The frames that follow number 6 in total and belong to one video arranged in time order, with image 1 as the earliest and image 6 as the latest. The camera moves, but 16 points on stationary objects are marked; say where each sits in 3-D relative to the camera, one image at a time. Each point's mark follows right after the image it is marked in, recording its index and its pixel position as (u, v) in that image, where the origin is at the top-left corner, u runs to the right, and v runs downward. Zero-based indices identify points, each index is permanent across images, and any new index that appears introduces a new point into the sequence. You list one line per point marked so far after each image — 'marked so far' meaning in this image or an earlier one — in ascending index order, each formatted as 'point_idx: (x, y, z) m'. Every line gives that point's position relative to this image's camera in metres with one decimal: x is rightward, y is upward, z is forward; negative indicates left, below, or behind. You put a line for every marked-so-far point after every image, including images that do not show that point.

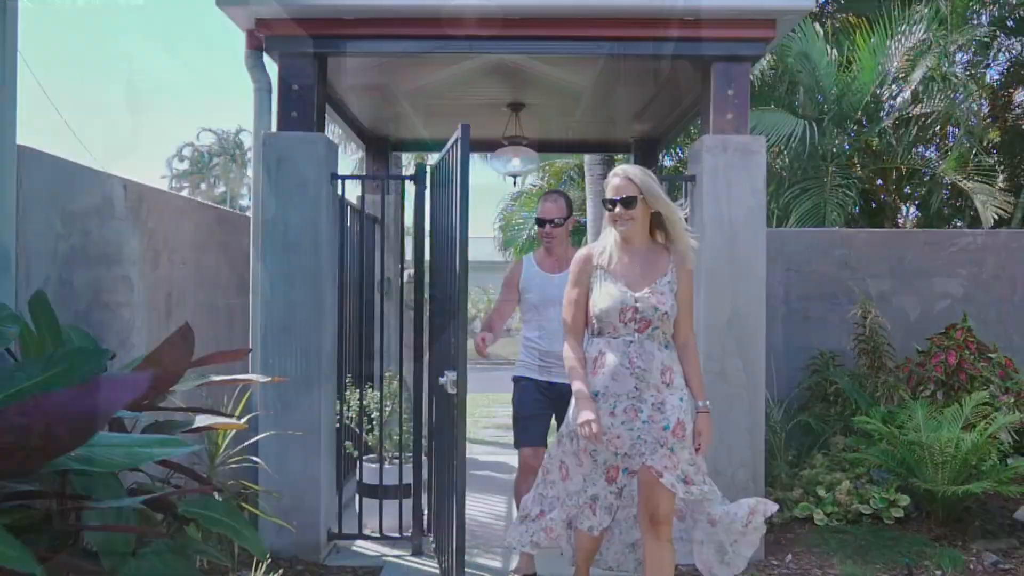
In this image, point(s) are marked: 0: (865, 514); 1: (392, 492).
0: (+1.7, -1.1, +4.2) m
1: (-0.6, -1.0, +4.2) m
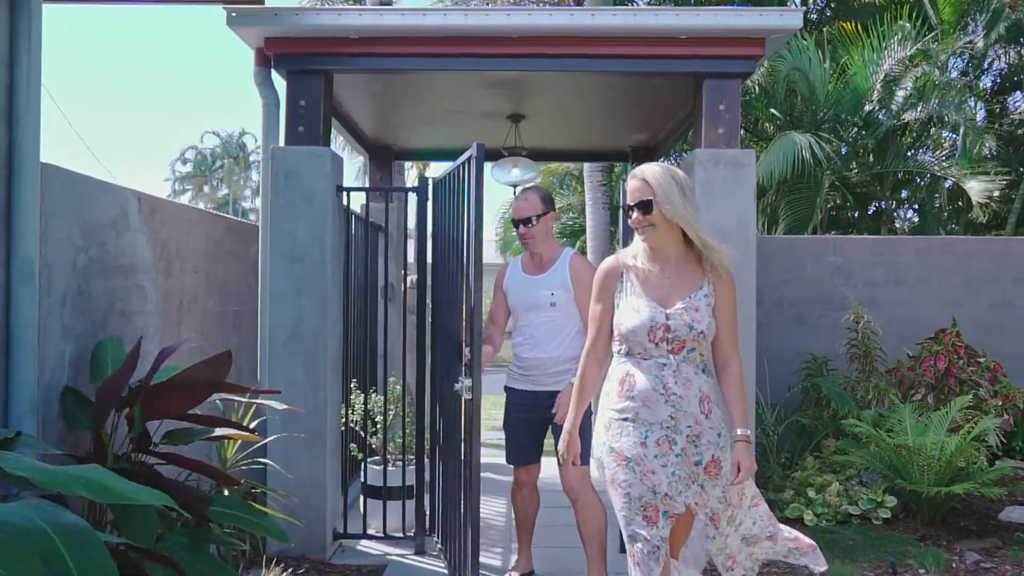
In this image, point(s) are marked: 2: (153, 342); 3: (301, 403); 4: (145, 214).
0: (+1.7, -1.1, +4.4) m
1: (-0.6, -1.0, +4.3) m
2: (-1.7, -0.2, +4.0) m
3: (-1.0, -0.5, +3.9) m
4: (-1.7, +0.3, +4.0) m
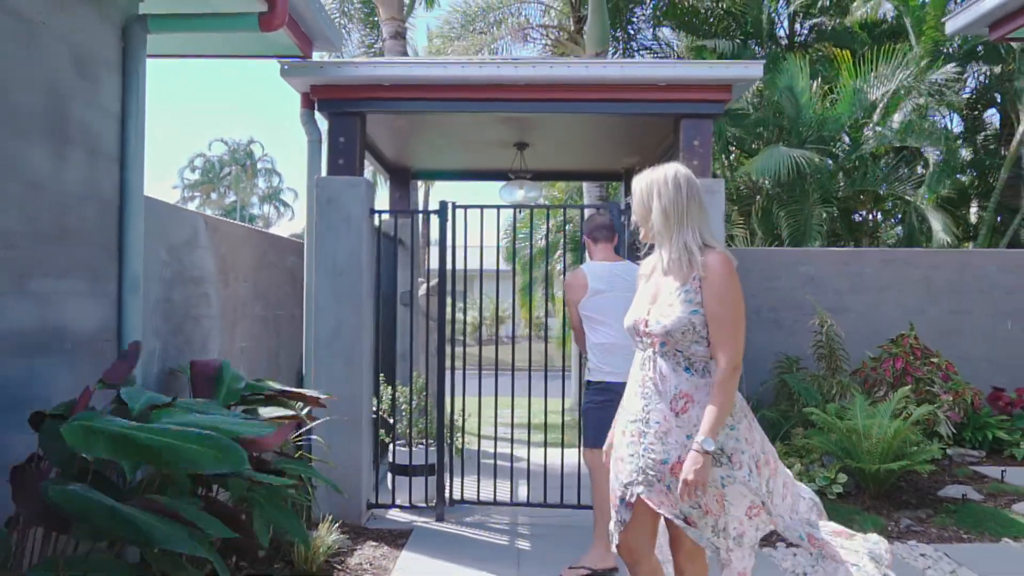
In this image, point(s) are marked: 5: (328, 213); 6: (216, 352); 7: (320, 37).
0: (+1.8, -1.2, +5.1) m
1: (-0.5, -1.1, +5.0) m
2: (-1.6, -0.3, +4.8) m
3: (-0.9, -0.6, +4.7) m
4: (-1.6, +0.3, +4.7) m
5: (-1.0, +0.4, +4.7) m
6: (-1.6, -0.3, +4.7) m
7: (-1.0, +1.3, +4.5) m
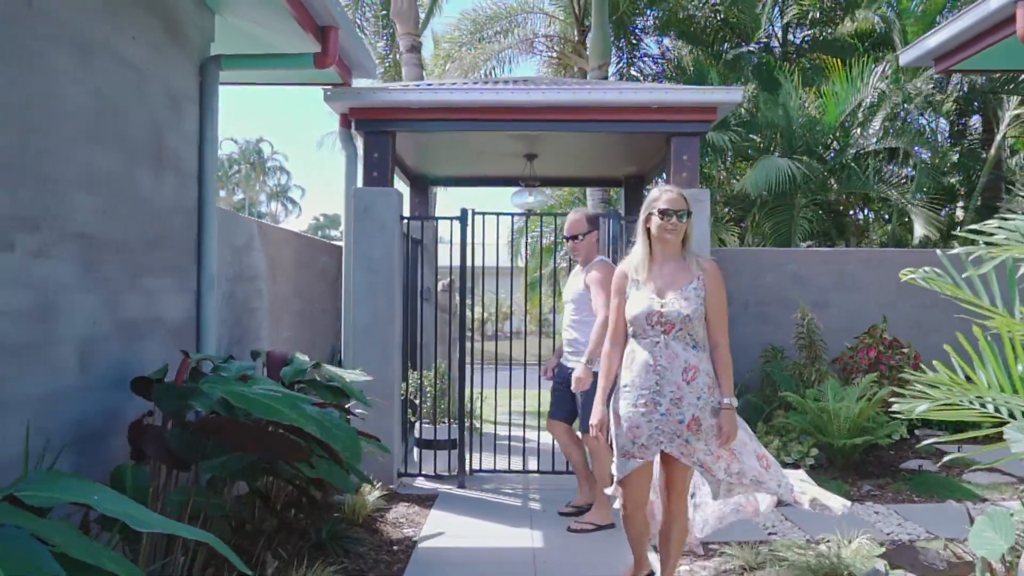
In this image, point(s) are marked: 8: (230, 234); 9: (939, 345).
0: (+1.8, -1.2, +5.8) m
1: (-0.5, -1.0, +5.7) m
2: (-1.5, -0.3, +5.5) m
3: (-0.8, -0.5, +5.4) m
4: (-1.6, +0.3, +5.4) m
5: (-0.9, +0.4, +5.4) m
6: (-1.6, -0.3, +5.4) m
7: (-0.9, +1.3, +5.2) m
8: (-1.6, +0.3, +4.8) m
9: (+3.8, -0.5, +7.7) m
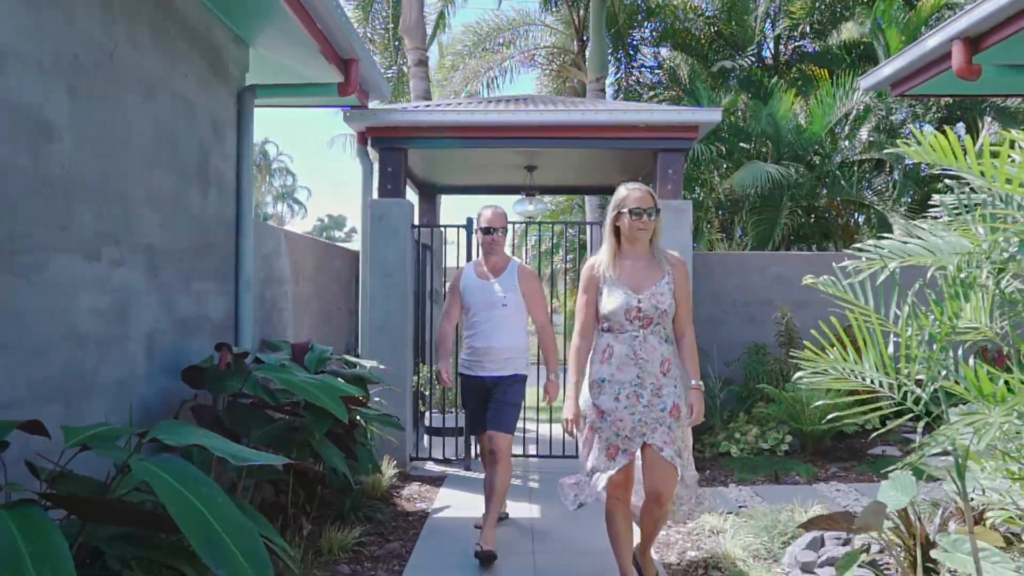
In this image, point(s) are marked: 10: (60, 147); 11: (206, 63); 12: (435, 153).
0: (+1.8, -1.2, +6.3) m
1: (-0.4, -1.0, +6.3) m
2: (-1.5, -0.3, +6.0) m
3: (-0.8, -0.6, +5.9) m
4: (-1.6, +0.3, +6.0) m
5: (-0.9, +0.4, +5.9) m
6: (-1.5, -0.3, +6.0) m
7: (-0.9, +1.3, +5.8) m
8: (-1.6, +0.3, +5.4) m
9: (+3.8, -0.5, +8.3) m
10: (-1.6, +0.5, +3.0) m
11: (-1.6, +1.1, +4.4) m
12: (-0.6, +1.0, +6.6) m
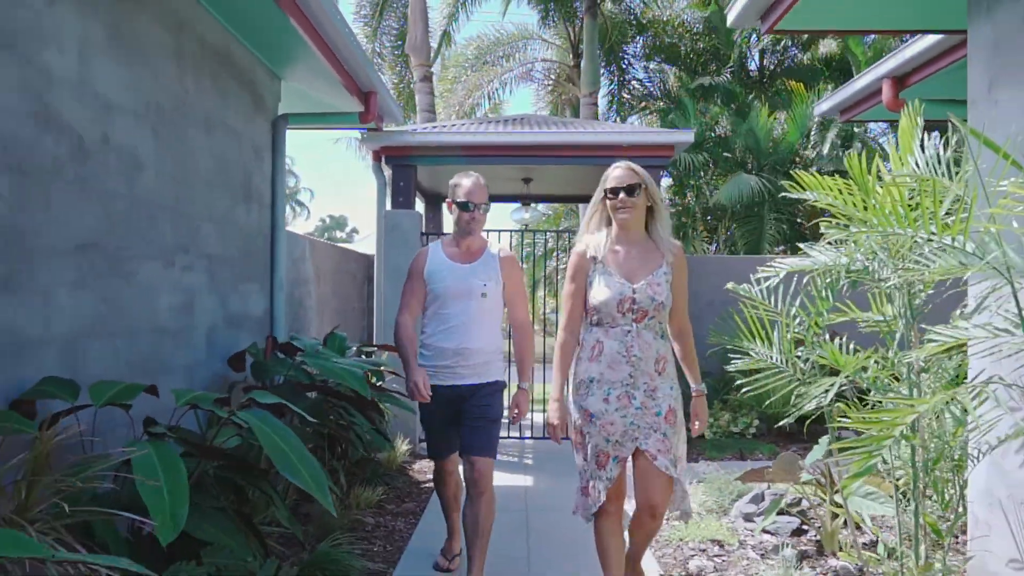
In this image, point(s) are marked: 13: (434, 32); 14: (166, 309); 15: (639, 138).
0: (+1.8, -1.2, +7.1) m
1: (-0.5, -1.1, +7.1) m
2: (-1.6, -0.3, +6.8) m
3: (-0.9, -0.6, +6.7) m
4: (-1.6, +0.3, +6.8) m
5: (-0.9, +0.4, +6.7) m
6: (-1.6, -0.3, +6.8) m
7: (-0.9, +1.3, +6.6) m
8: (-1.6, +0.3, +6.2) m
9: (+3.8, -0.5, +9.1) m
10: (-1.6, +0.5, +3.8) m
11: (-1.6, +1.1, +5.2) m
12: (-0.6, +1.0, +7.4) m
13: (-1.3, +4.3, +14.6) m
14: (-1.6, -0.1, +4.0) m
15: (+1.0, +1.1, +6.6) m
